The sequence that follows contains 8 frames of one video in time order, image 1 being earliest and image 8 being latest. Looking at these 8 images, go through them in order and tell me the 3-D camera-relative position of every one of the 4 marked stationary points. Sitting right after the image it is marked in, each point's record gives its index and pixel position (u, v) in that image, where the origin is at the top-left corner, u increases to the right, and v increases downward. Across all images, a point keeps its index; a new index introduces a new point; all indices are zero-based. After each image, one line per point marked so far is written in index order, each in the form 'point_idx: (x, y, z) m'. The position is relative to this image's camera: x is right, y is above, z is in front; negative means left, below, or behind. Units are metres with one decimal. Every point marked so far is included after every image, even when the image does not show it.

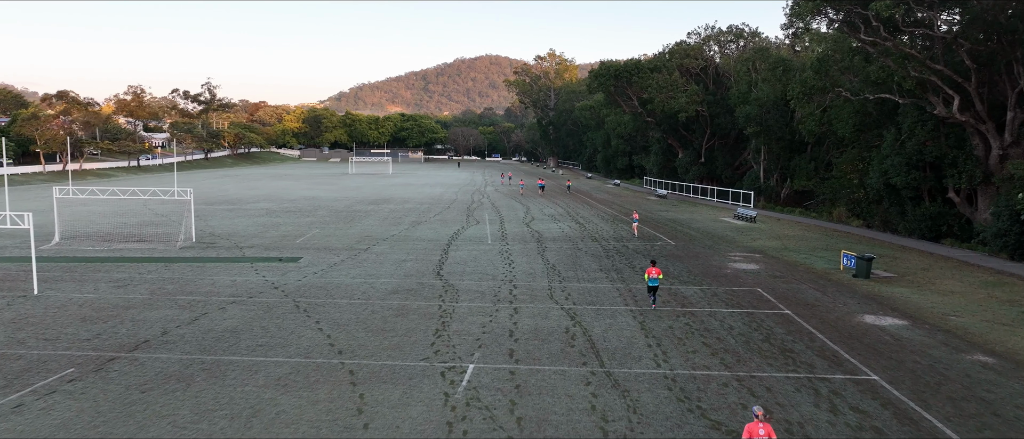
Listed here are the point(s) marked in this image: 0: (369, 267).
0: (-4.1, -1.4, +19.8) m
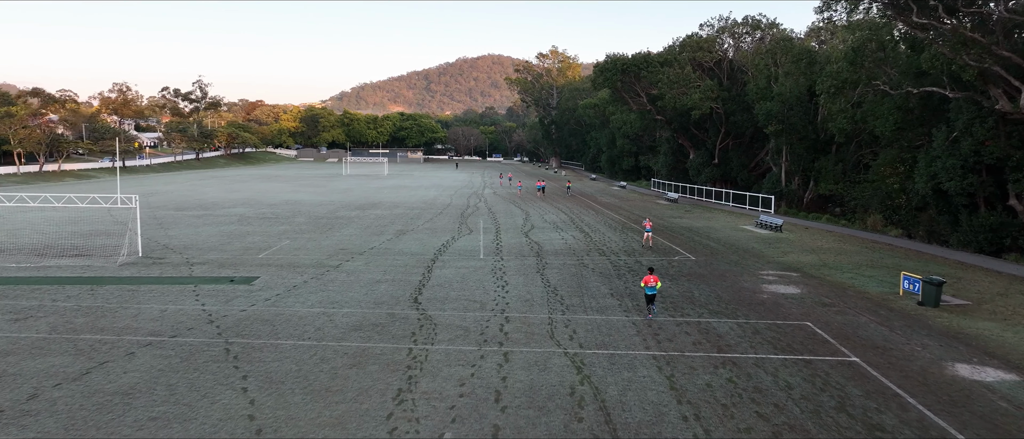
0: (-4.2, -1.7, +16.6) m
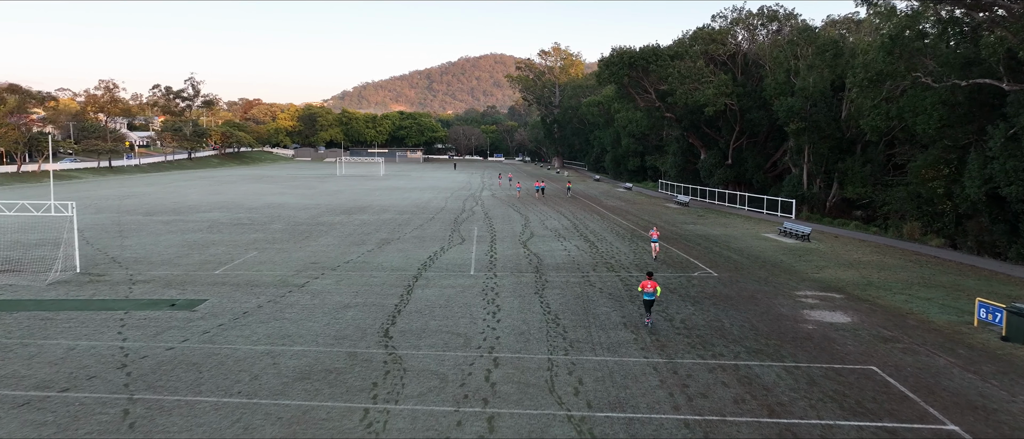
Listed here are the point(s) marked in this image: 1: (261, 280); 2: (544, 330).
0: (-4.4, -2.0, +13.8) m
1: (-6.3, -1.5, +17.6) m
2: (+0.6, -2.1, +13.1) m
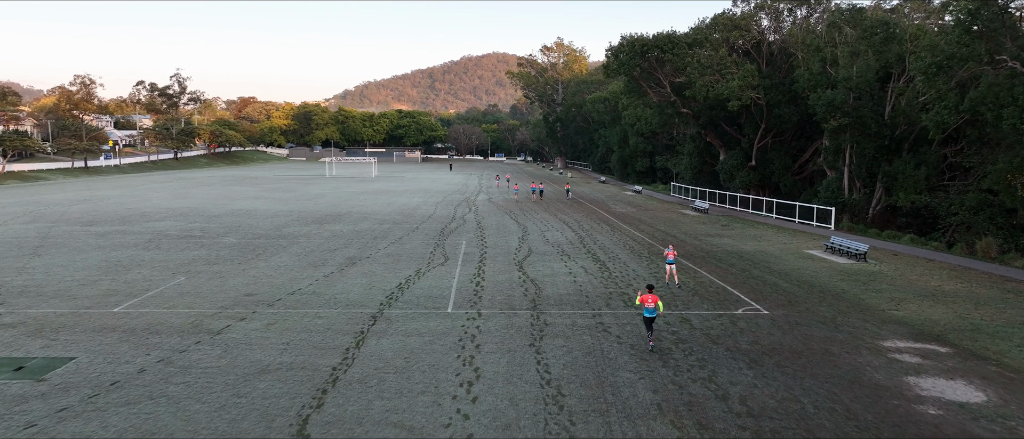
0: (-4.6, -2.4, +9.5) m
1: (-6.5, -1.9, +13.3) m
2: (+0.4, -2.5, +8.8) m
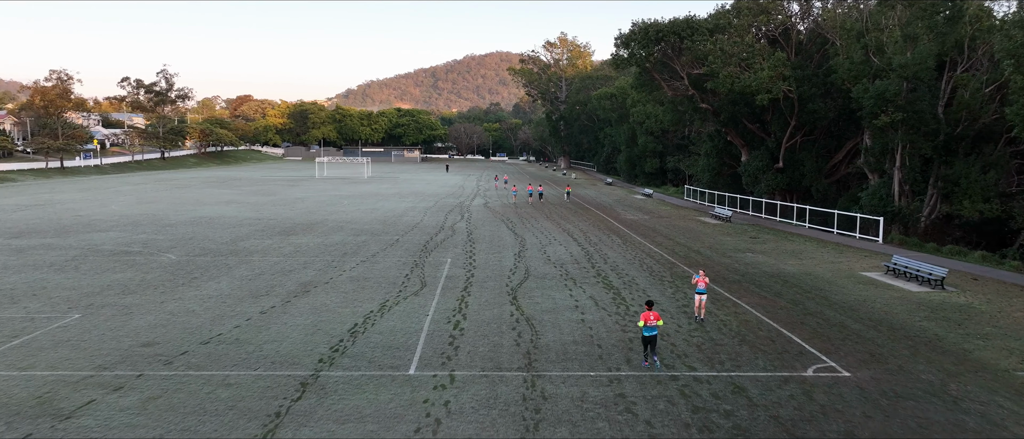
0: (-4.8, -2.8, +5.6) m
1: (-6.8, -2.3, +9.4) m
2: (+0.1, -2.9, +4.8) m
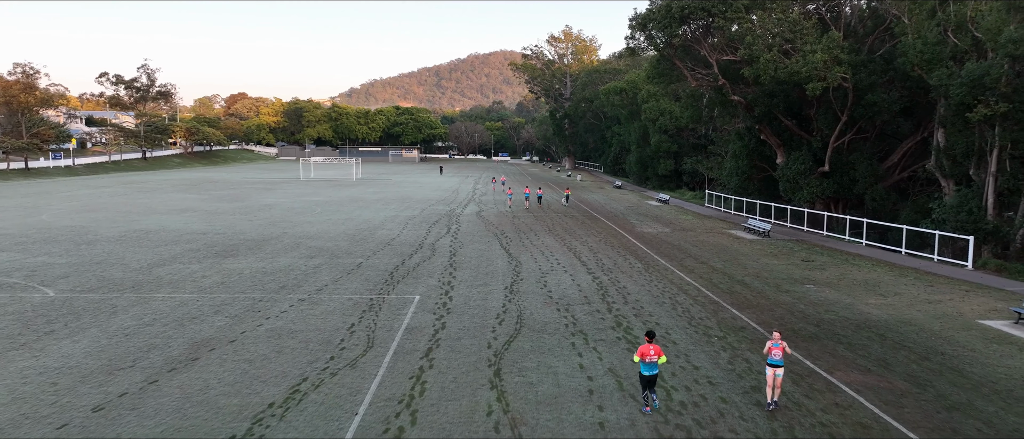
0: (-5.2, -3.4, +0.6) m
1: (-7.1, -2.9, +4.4) m
2: (-0.2, -3.5, -0.2) m
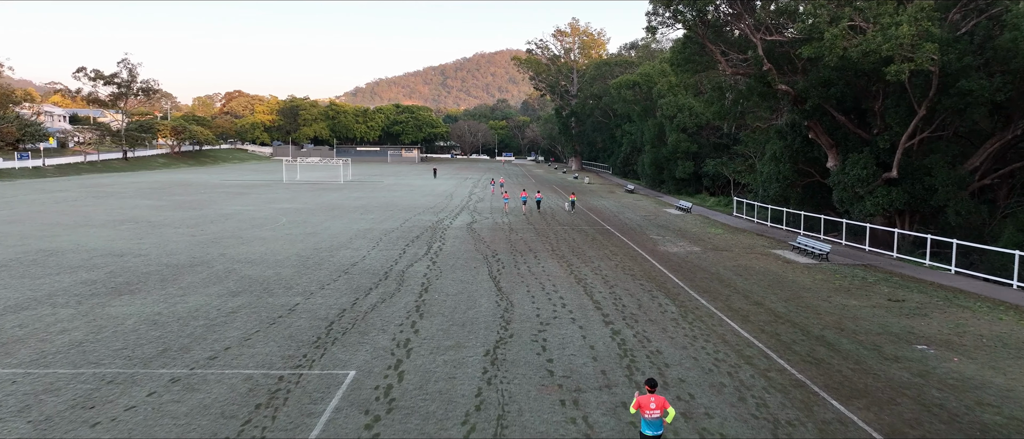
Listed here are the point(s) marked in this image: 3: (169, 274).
0: (-5.6, -3.9, -4.5) m
1: (-7.4, -3.4, -0.7) m
2: (-0.6, -4.0, -5.3) m
3: (-8.6, -1.3, +17.9) m
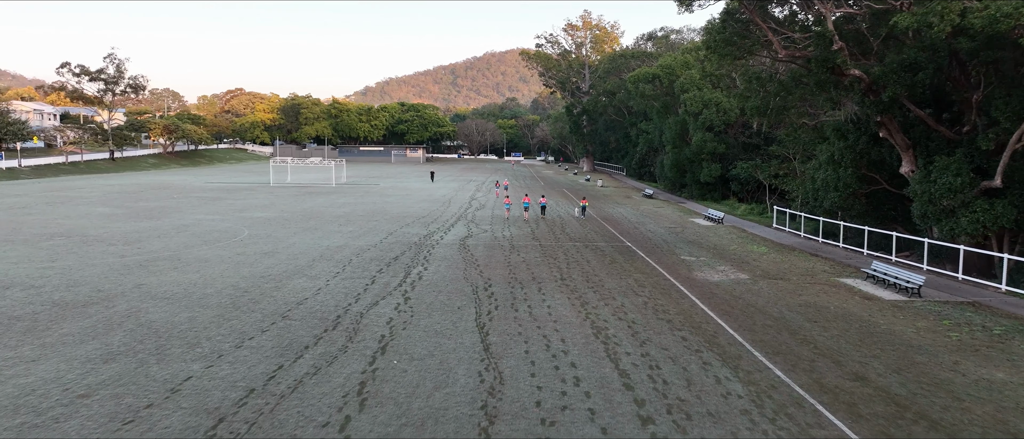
0: (-6.0, -4.4, -9.0) m
1: (-7.8, -3.9, -5.2) m
2: (-1.1, -4.6, -9.9) m
3: (-8.7, -1.8, +13.4) m
